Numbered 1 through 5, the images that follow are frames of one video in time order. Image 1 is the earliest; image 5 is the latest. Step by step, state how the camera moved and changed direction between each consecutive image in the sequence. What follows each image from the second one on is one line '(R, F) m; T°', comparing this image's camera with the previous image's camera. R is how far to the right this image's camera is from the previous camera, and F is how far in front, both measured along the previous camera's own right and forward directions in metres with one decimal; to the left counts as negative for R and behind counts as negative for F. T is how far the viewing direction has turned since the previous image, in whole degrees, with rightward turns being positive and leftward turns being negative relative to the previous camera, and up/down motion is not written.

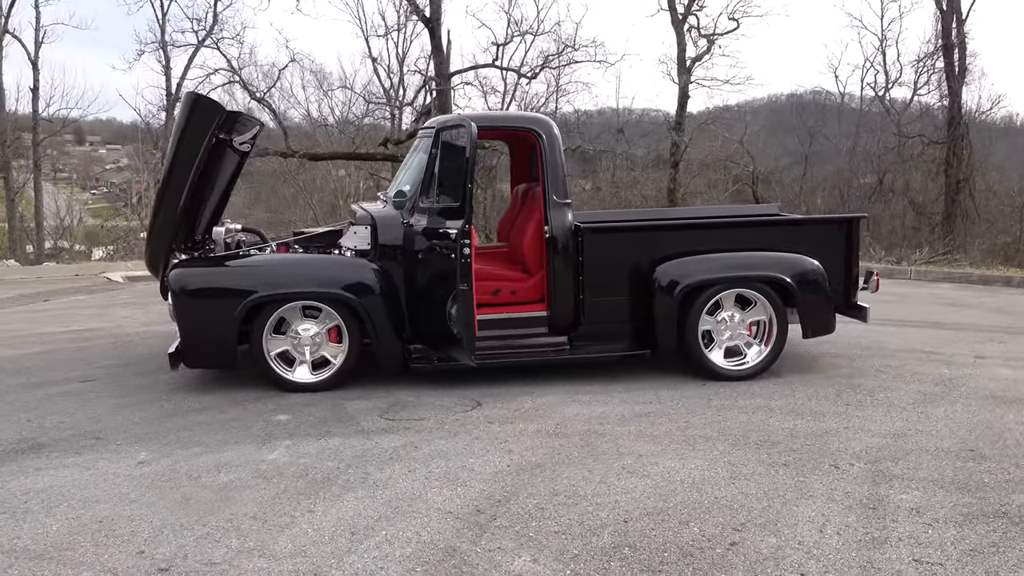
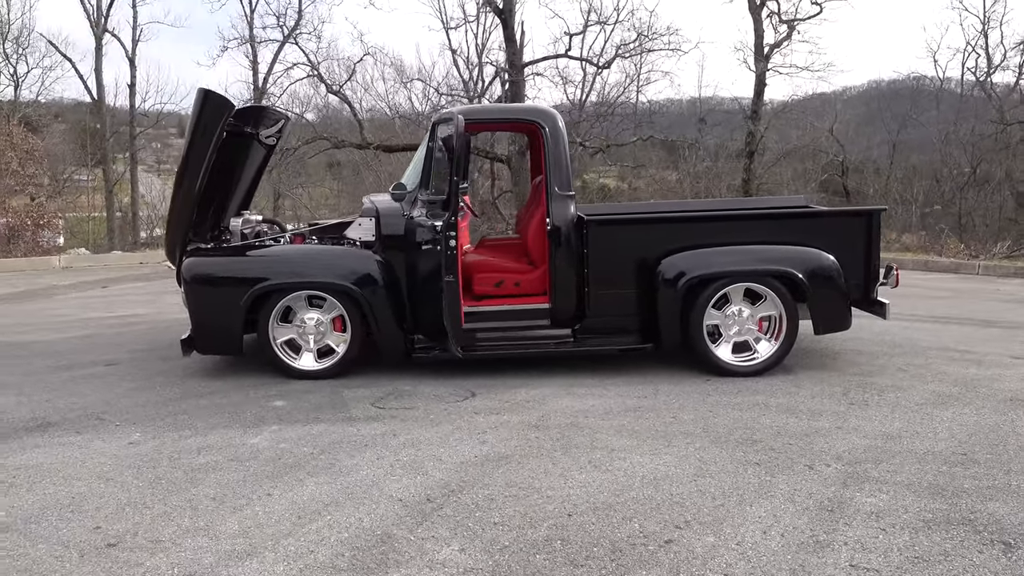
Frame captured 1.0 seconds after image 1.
(+0.5, 0.0) m; -6°
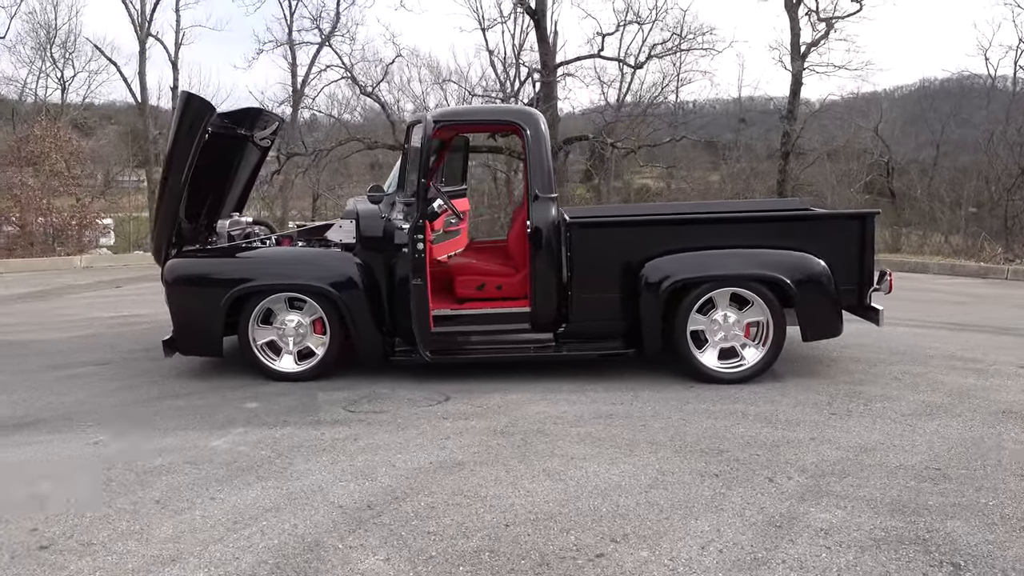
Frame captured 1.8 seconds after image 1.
(+0.4, +0.1) m; -3°
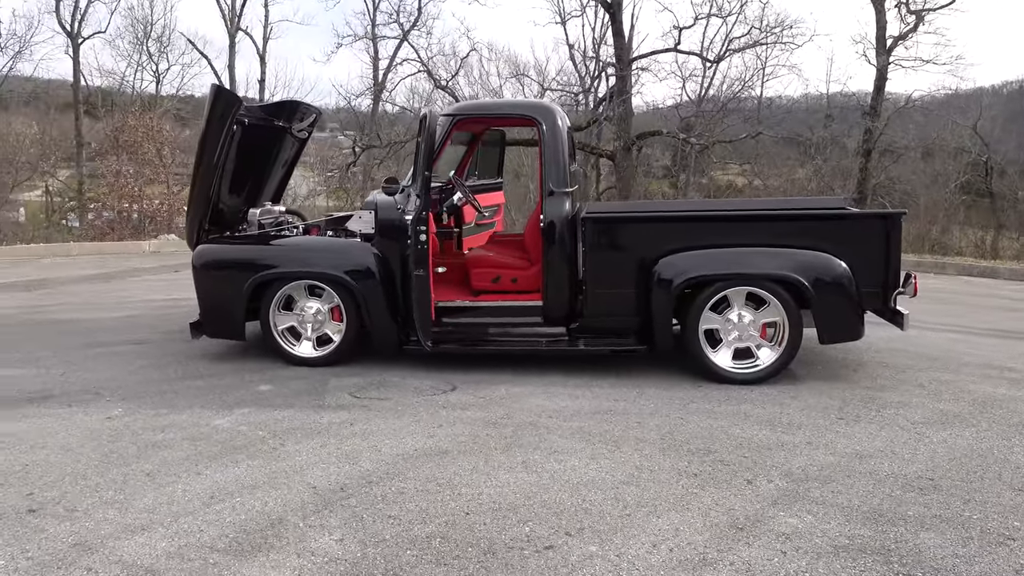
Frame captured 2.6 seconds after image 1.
(+0.4, 0.0) m; -5°
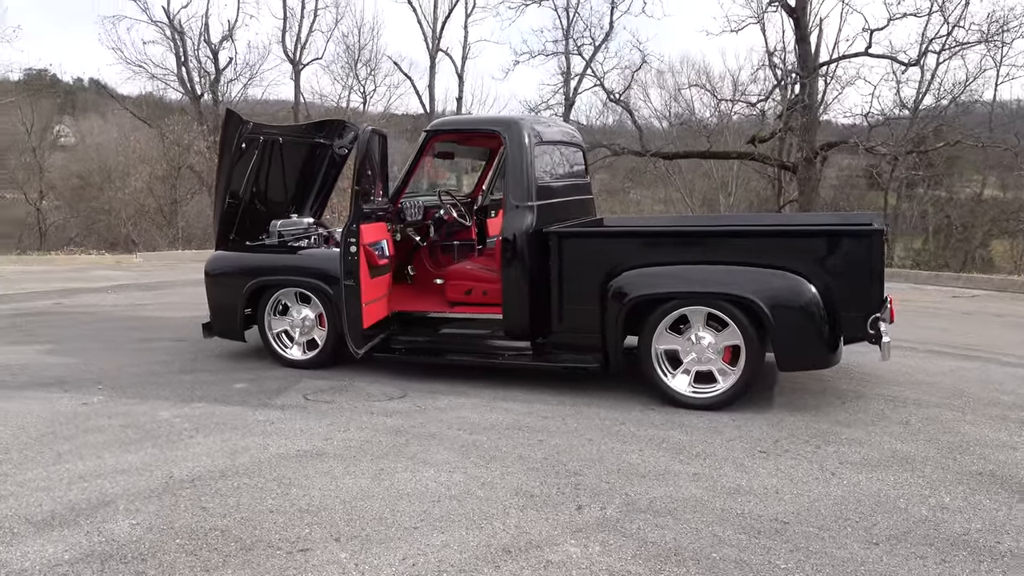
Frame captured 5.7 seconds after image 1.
(+1.5, +0.2) m; -14°
